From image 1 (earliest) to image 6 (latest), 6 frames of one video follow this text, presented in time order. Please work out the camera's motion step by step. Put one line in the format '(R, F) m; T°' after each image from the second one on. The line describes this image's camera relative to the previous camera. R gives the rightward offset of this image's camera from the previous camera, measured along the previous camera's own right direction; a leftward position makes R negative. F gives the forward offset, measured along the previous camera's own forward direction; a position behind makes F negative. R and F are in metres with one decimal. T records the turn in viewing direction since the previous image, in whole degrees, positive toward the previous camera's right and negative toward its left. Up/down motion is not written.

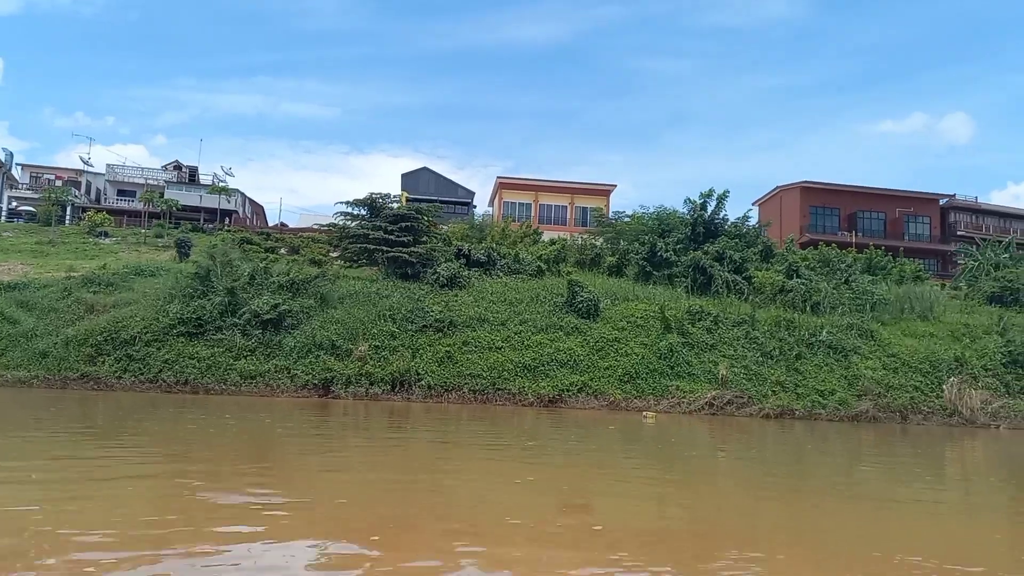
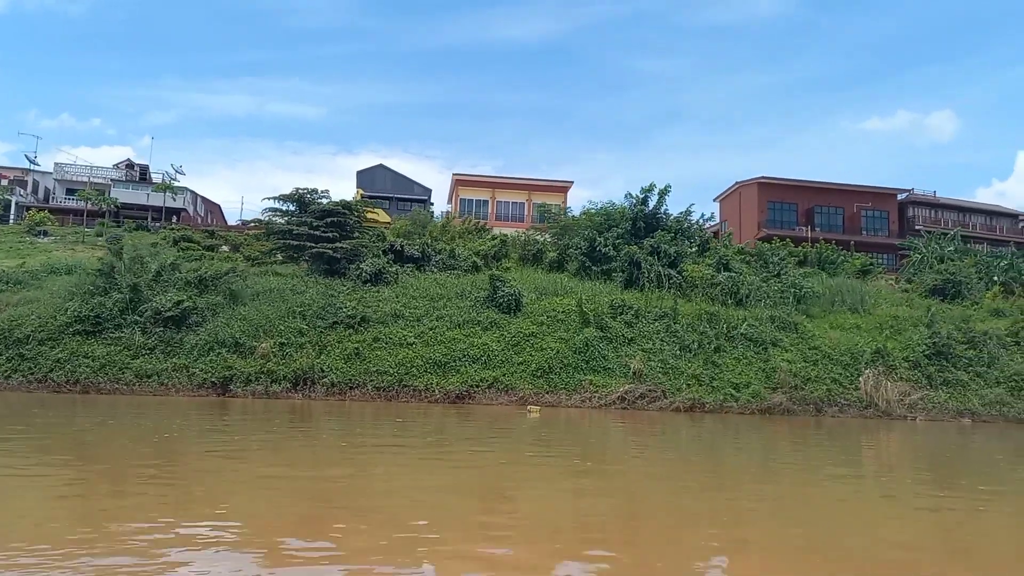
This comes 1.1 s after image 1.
(+1.7, +0.3) m; +1°
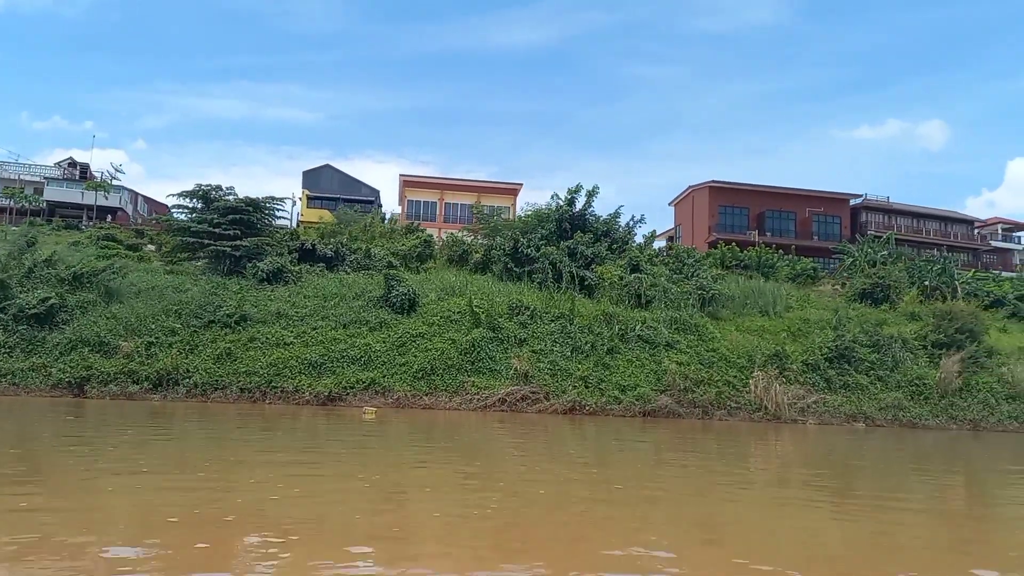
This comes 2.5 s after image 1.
(+2.3, +0.4) m; +1°
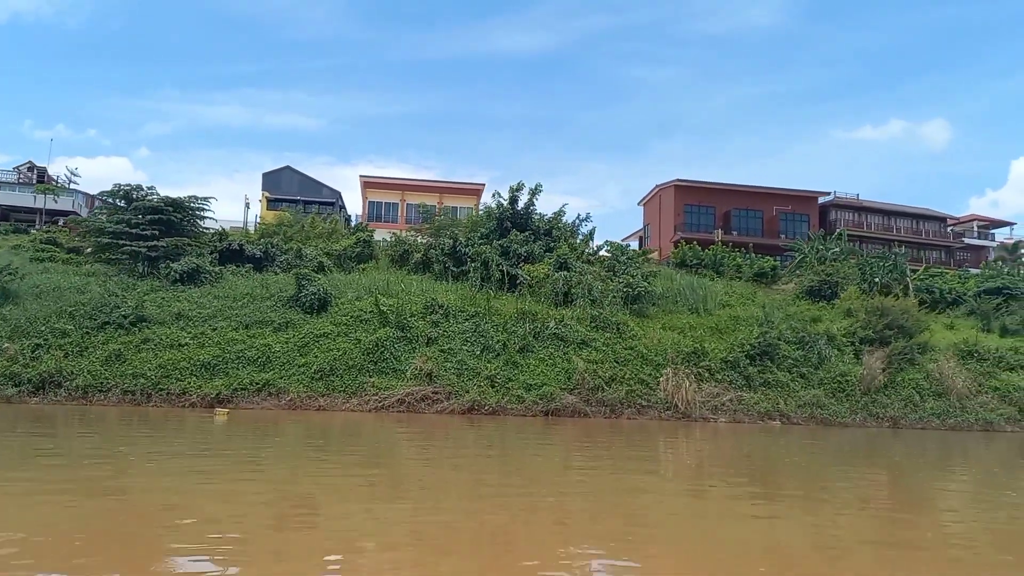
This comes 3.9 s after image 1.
(+2.0, +0.4) m; 0°
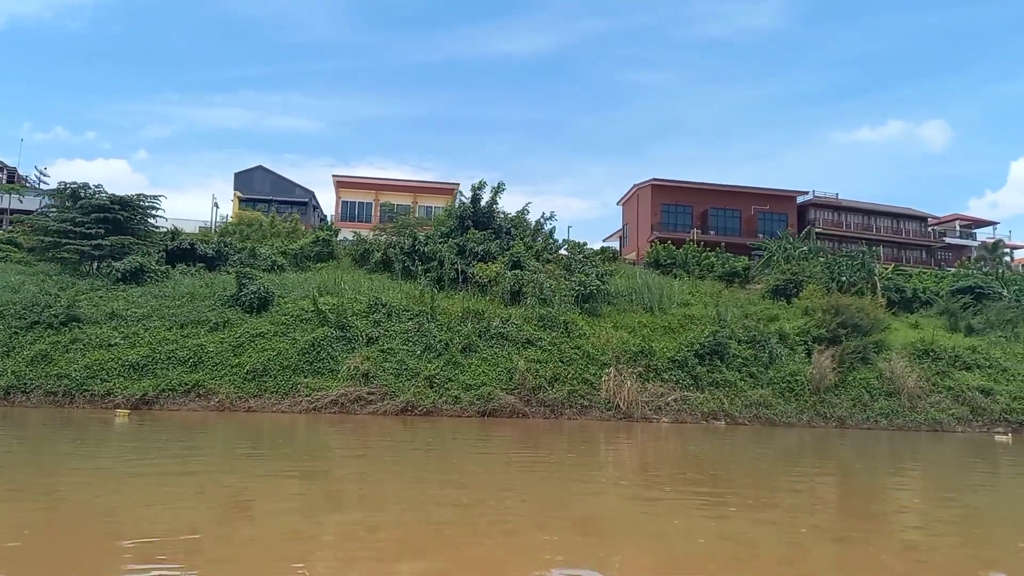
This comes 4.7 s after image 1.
(+1.2, +0.3) m; 0°
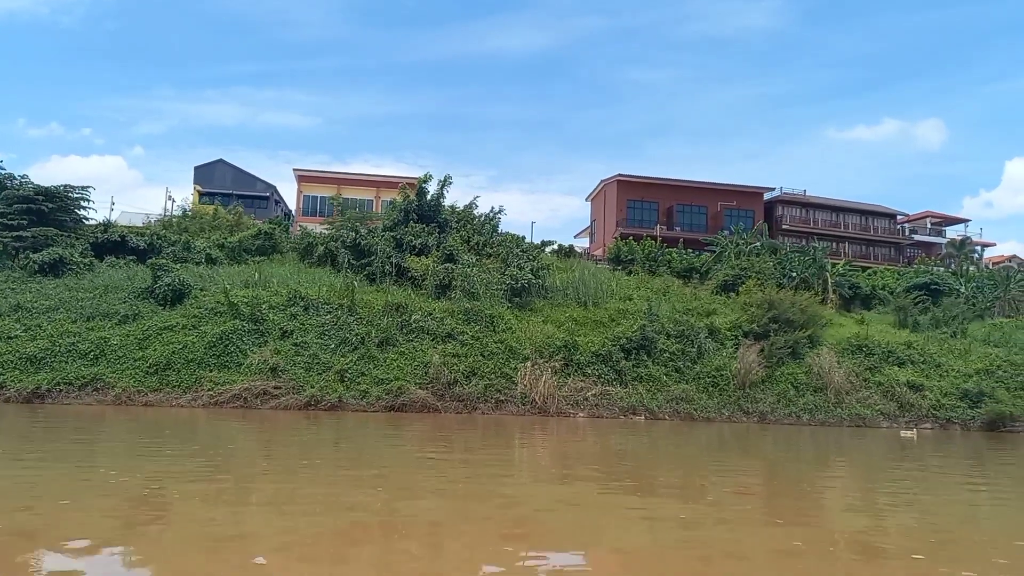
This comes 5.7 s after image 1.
(+1.6, +0.3) m; +1°
